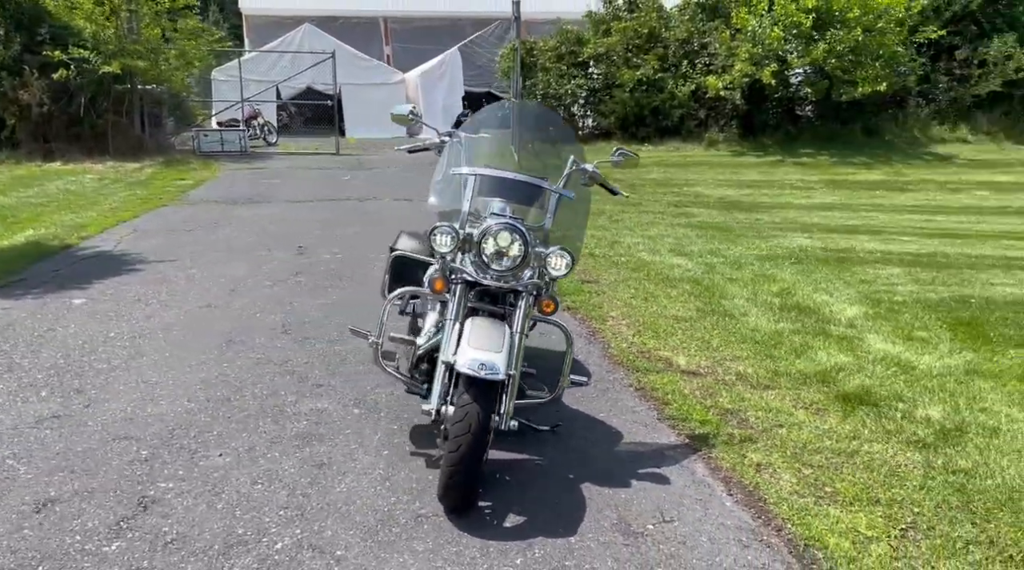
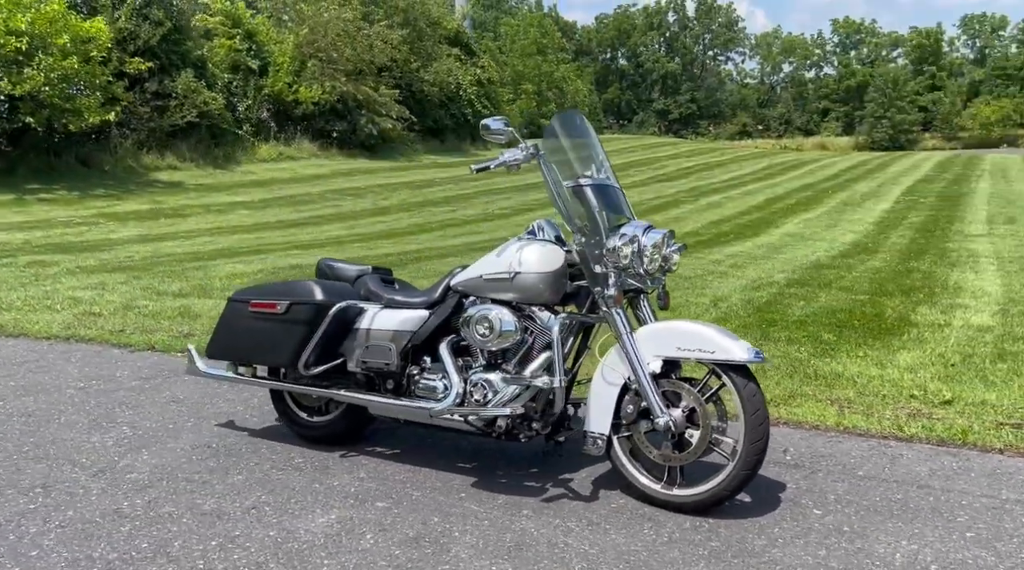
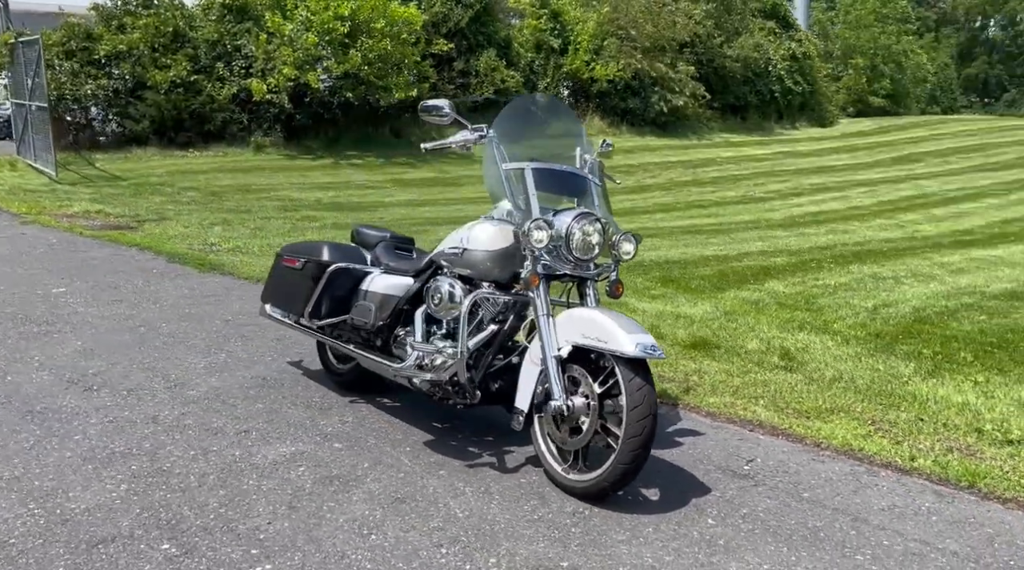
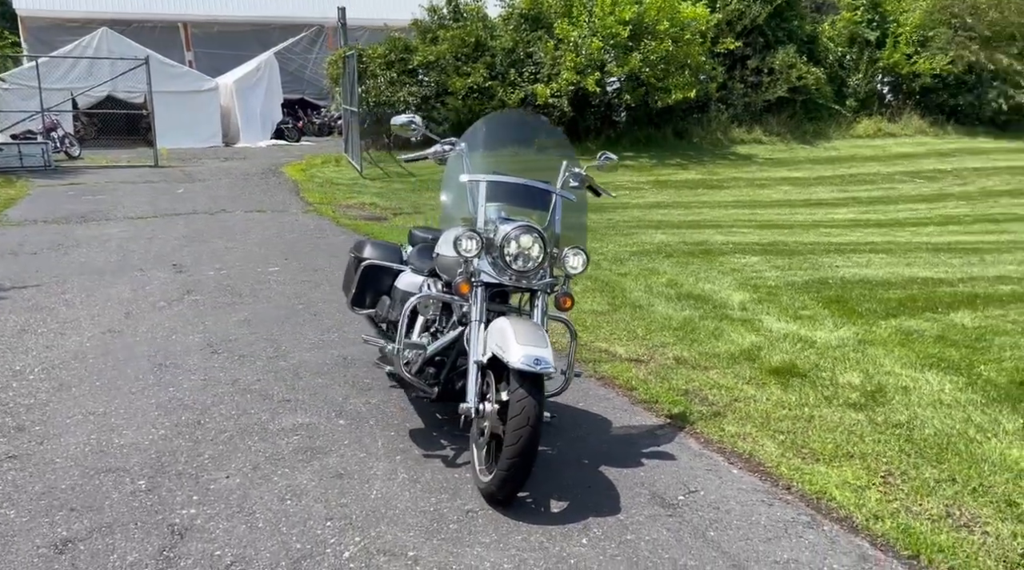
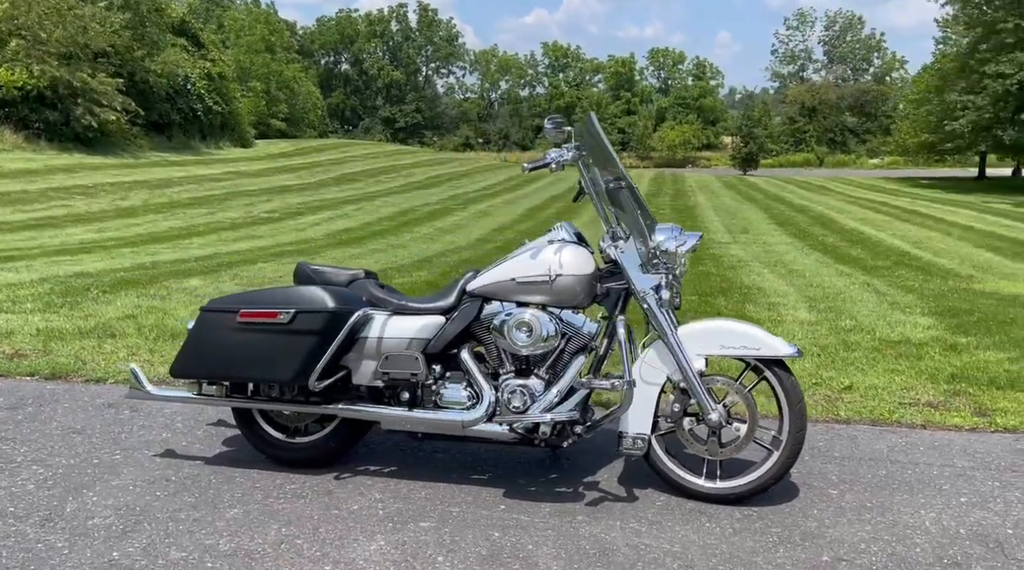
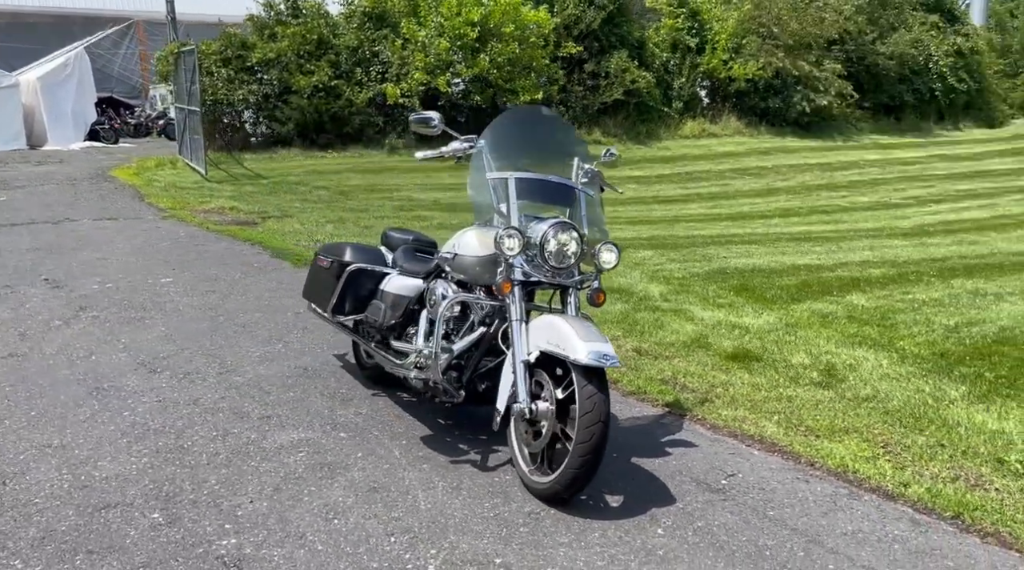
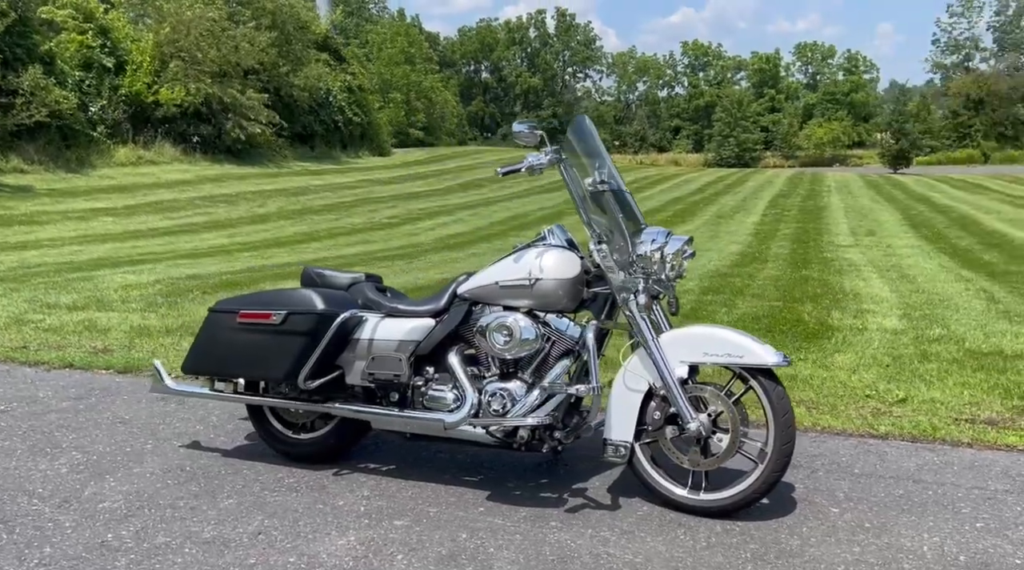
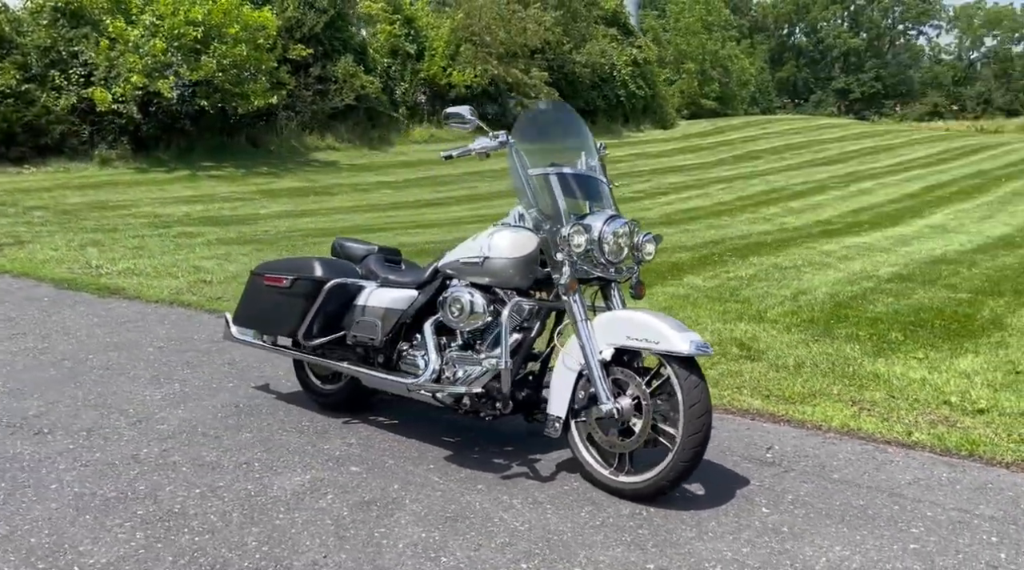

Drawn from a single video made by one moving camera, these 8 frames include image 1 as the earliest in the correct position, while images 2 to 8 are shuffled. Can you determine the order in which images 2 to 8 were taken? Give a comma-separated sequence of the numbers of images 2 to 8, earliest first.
4, 6, 3, 8, 2, 7, 5
